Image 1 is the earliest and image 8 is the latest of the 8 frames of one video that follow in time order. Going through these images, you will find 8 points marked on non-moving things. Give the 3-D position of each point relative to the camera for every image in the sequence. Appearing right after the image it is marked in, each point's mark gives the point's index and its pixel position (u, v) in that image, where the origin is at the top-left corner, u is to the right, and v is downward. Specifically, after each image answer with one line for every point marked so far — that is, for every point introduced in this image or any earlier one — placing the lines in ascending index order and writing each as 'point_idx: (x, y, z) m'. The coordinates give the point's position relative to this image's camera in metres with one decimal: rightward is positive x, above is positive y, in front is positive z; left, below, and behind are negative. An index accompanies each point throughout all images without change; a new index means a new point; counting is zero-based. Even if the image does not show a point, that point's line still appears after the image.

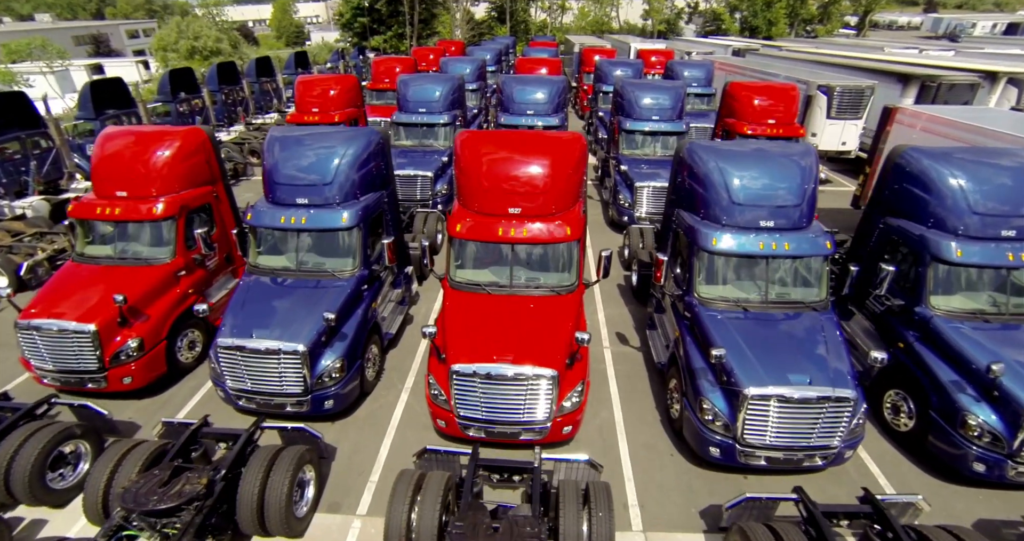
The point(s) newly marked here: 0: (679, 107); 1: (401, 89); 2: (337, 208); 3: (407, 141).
0: (+4.6, +4.5, +12.8) m
1: (-3.3, +5.4, +13.8) m
2: (-2.7, +0.9, +7.1) m
3: (-3.0, +3.7, +13.5) m
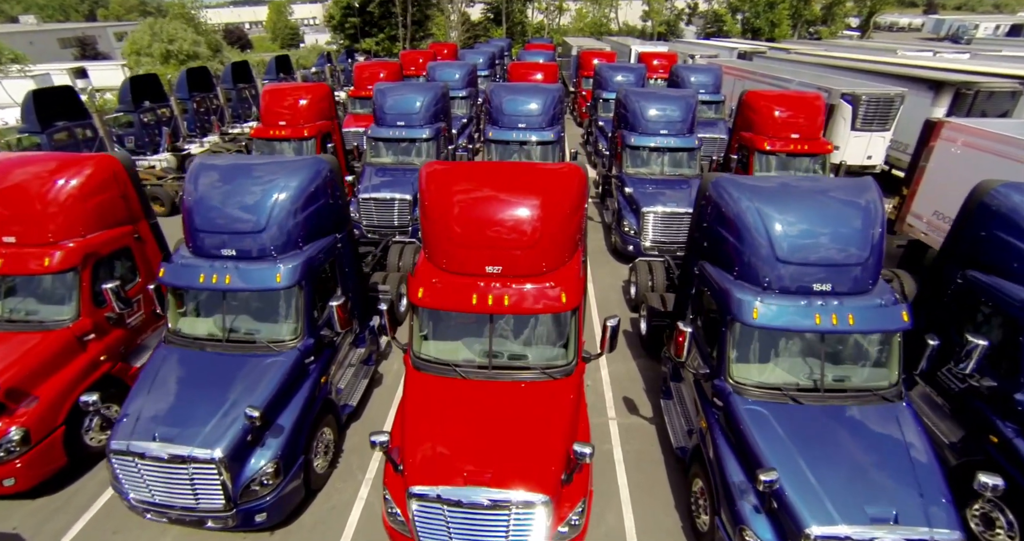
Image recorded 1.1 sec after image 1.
0: (+4.3, +3.7, +11.4) m
1: (-3.5, +4.5, +12.4) m
2: (-2.9, +0.1, +5.7) m
3: (-3.2, +2.9, +12.1) m
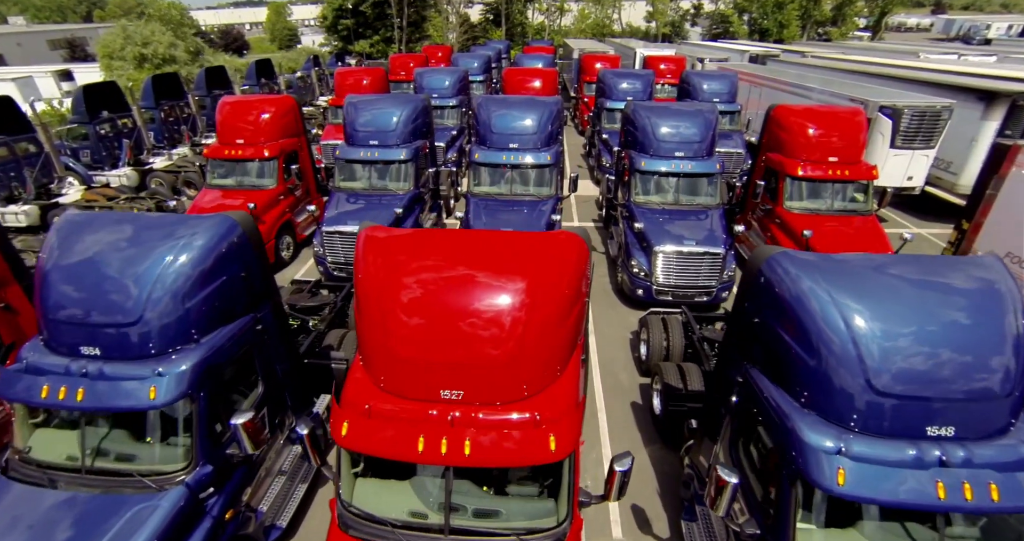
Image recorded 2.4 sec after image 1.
0: (+4.1, +2.8, +9.8) m
1: (-3.8, +3.6, +10.8) m
2: (-3.1, -0.8, +4.1) m
3: (-3.5, +2.0, +10.5) m
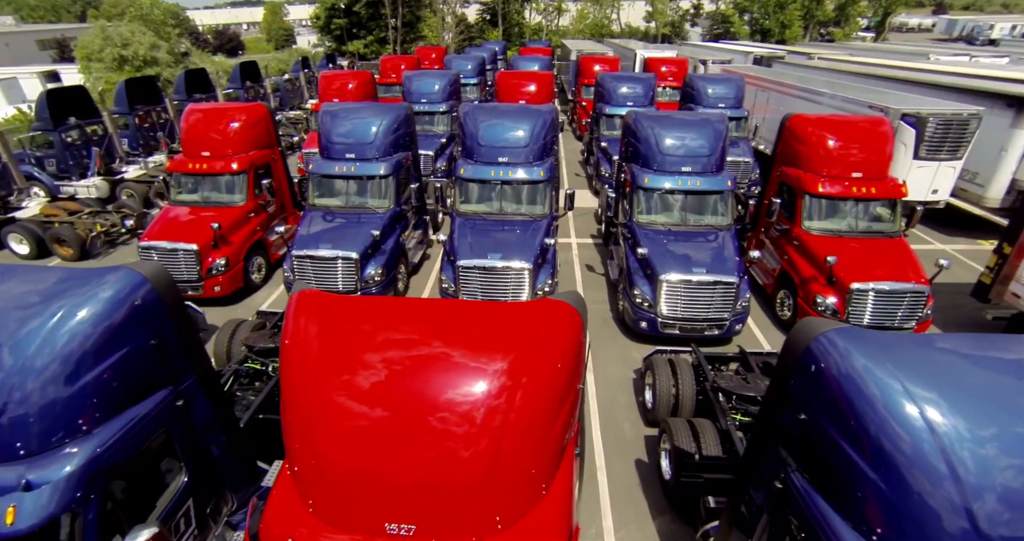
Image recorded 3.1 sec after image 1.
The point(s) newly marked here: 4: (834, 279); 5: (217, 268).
0: (+3.9, +2.3, +8.9) m
1: (-3.9, +3.1, +9.9) m
2: (-3.3, -1.3, +3.2) m
3: (-3.7, +1.5, +9.6) m
4: (+5.3, -0.1, +7.7) m
5: (-5.7, +0.1, +9.1) m
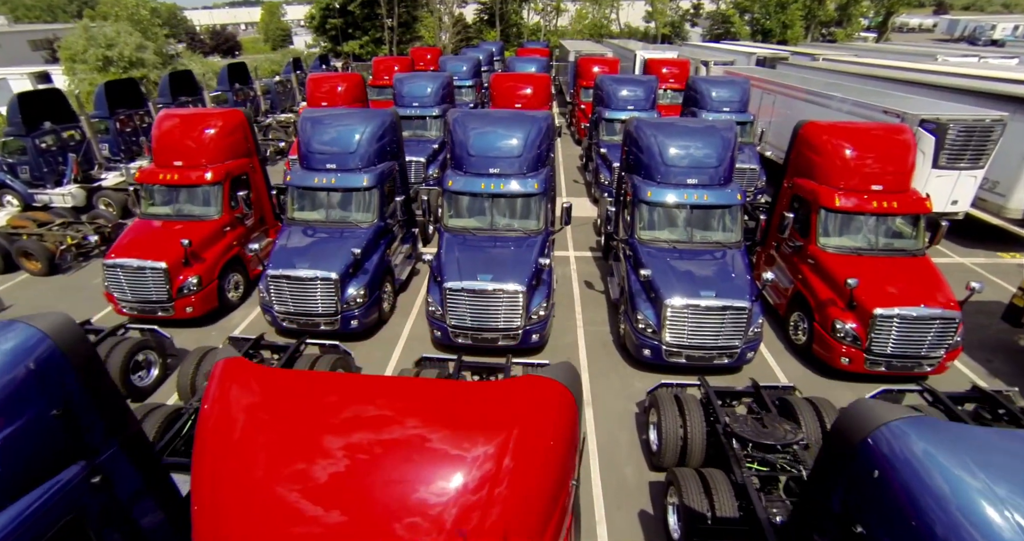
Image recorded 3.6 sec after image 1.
0: (+3.8, +1.9, +8.2) m
1: (-4.1, +2.8, +9.3) m
2: (-3.4, -1.6, +2.6) m
3: (-3.8, +1.1, +8.9) m
4: (+5.2, -0.5, +7.1) m
5: (-5.8, -0.3, +8.5) m
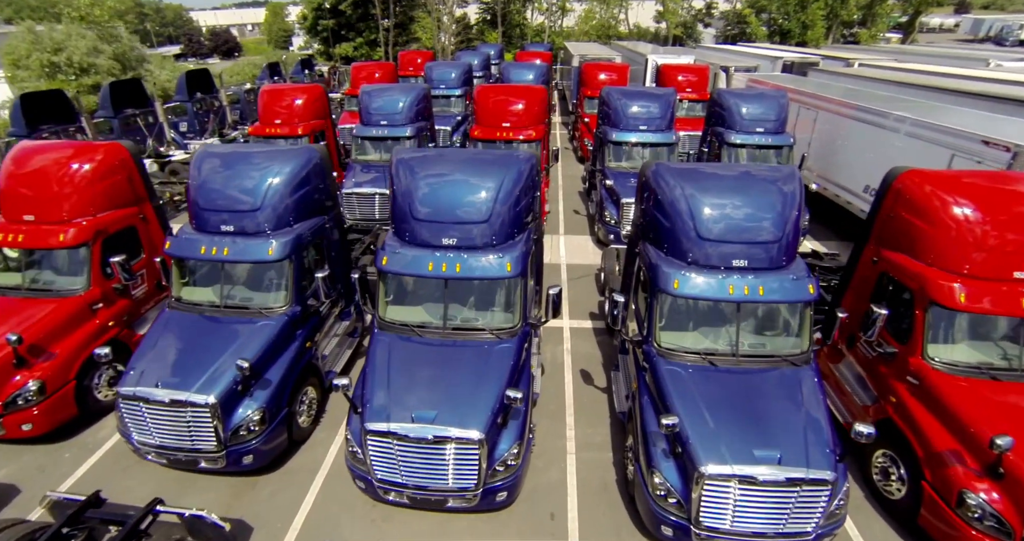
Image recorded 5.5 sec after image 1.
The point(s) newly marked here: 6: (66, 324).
0: (+3.3, +0.5, +5.7) m
1: (-4.5, +1.4, +6.8) m
2: (-4.0, -3.0, +0.1) m
3: (-4.2, -0.2, +6.5) m
4: (+4.7, -1.9, +4.5) m
5: (-6.3, -1.6, +6.1) m
6: (-6.2, -0.7, +6.5) m
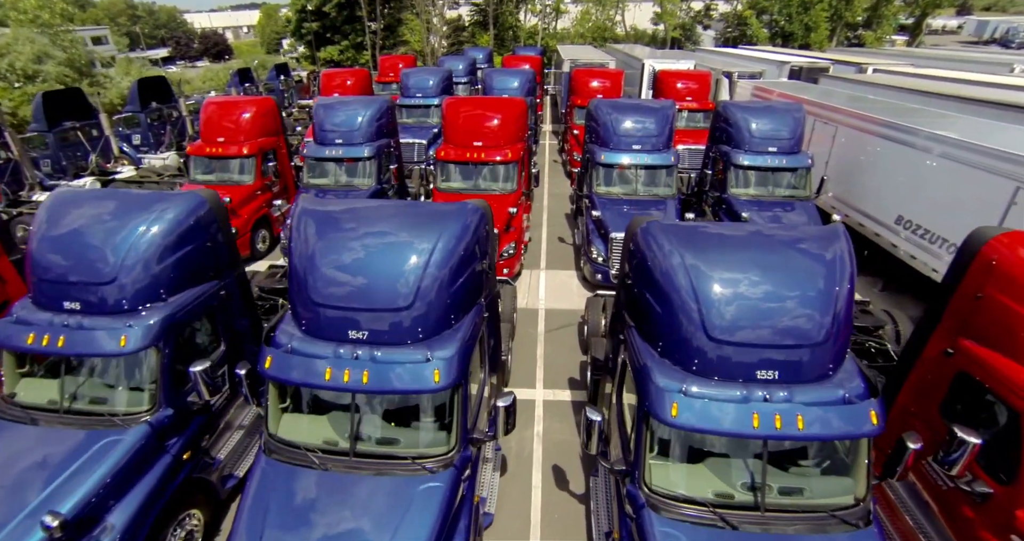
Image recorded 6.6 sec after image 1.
0: (+2.8, -0.4, +4.1) m
1: (-5.1, +0.5, +5.2) m
2: (-4.5, -3.9, -1.5) m
3: (-4.8, -1.1, +4.9) m
4: (+4.1, -2.8, +2.9) m
5: (-6.9, -2.5, +4.4) m
6: (-6.8, -1.6, +4.9) m
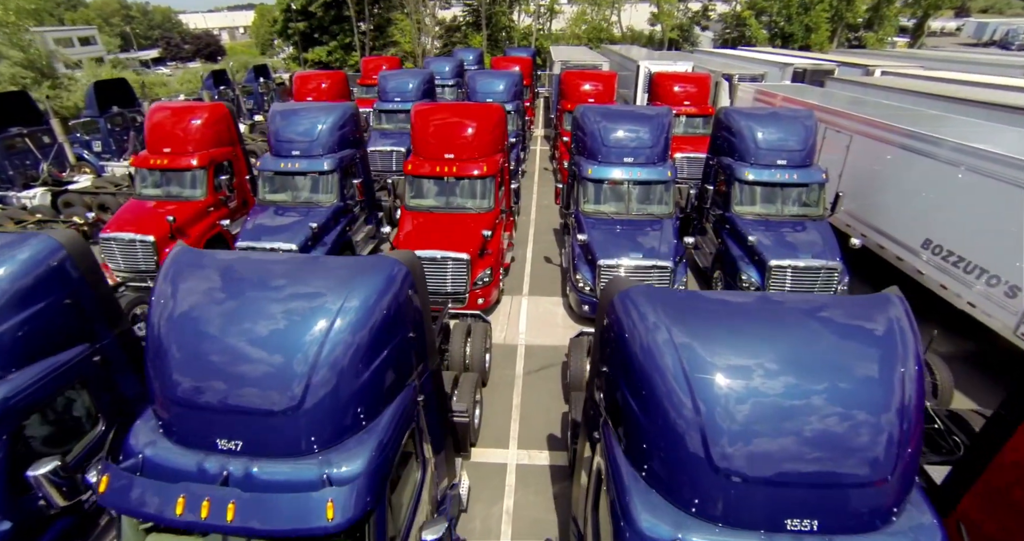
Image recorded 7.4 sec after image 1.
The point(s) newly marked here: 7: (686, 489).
0: (+2.4, -0.9, +3.0) m
1: (-5.5, 0.0, +4.1) m
2: (-5.0, -4.4, -2.6) m
3: (-5.2, -1.6, +3.8) m
4: (+3.7, -3.3, +1.8) m
5: (-7.3, -3.1, +3.3) m
6: (-7.2, -2.2, +3.8) m
7: (+1.1, -1.2, +3.0) m
